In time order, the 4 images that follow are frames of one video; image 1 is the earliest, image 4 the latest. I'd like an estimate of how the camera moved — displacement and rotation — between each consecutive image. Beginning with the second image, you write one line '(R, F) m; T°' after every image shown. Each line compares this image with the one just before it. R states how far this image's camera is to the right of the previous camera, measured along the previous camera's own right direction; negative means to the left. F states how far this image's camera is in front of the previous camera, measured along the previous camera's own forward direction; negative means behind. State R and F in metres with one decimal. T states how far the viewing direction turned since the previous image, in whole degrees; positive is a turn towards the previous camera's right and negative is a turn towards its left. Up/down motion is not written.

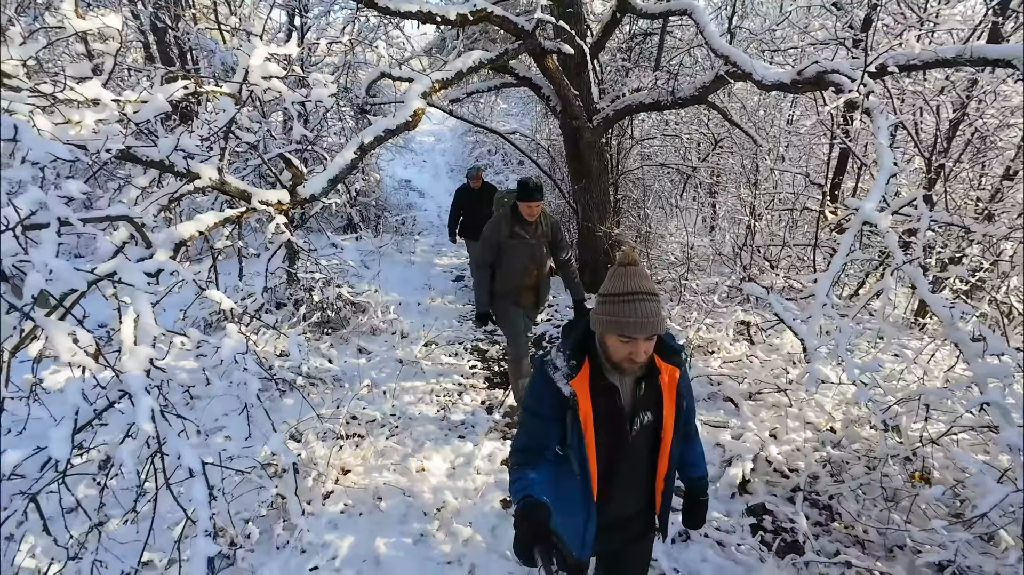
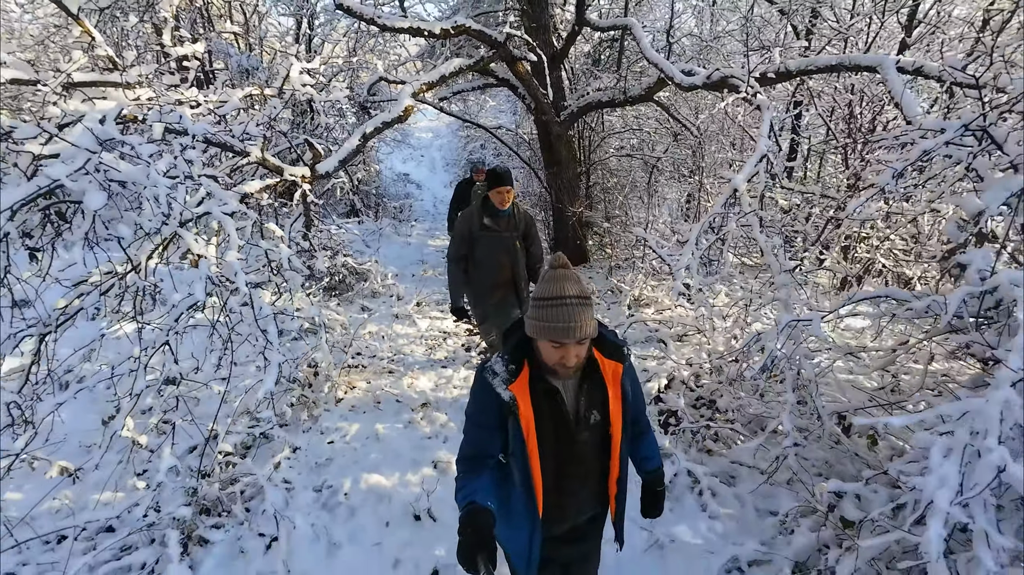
(+0.3, -1.1) m; 0°
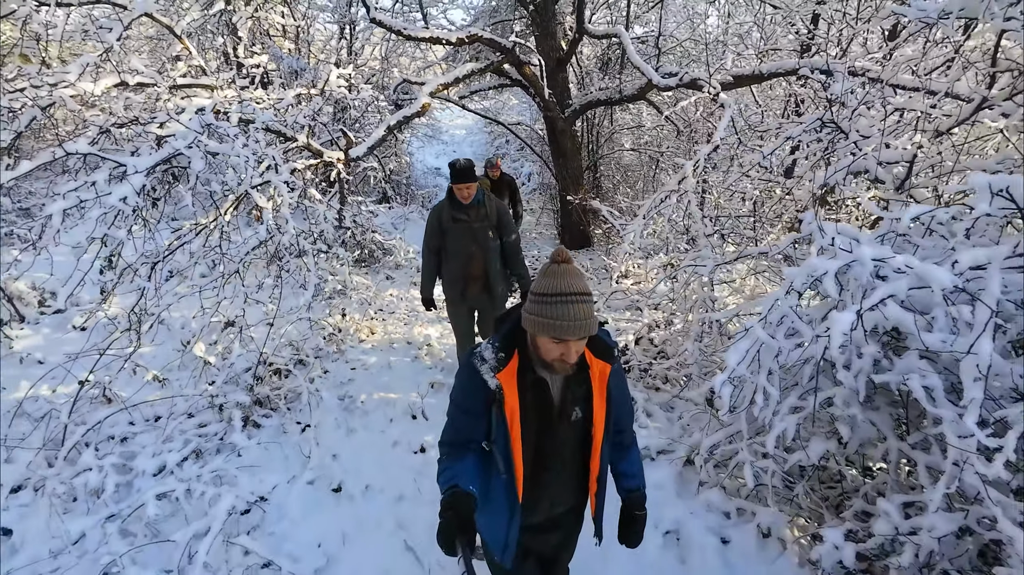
(+0.5, -1.0) m; -4°
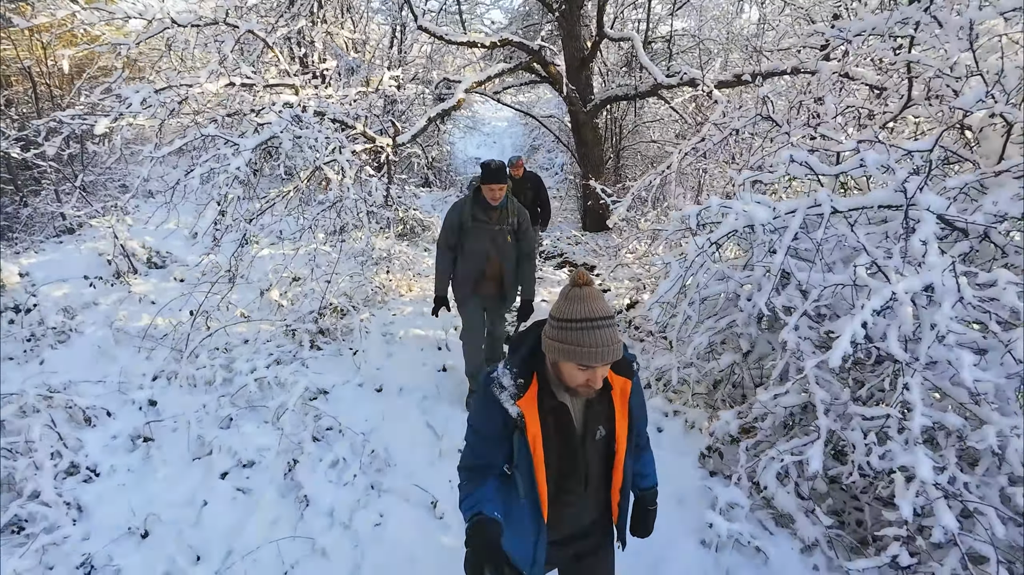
(+0.4, -1.1) m; -5°
